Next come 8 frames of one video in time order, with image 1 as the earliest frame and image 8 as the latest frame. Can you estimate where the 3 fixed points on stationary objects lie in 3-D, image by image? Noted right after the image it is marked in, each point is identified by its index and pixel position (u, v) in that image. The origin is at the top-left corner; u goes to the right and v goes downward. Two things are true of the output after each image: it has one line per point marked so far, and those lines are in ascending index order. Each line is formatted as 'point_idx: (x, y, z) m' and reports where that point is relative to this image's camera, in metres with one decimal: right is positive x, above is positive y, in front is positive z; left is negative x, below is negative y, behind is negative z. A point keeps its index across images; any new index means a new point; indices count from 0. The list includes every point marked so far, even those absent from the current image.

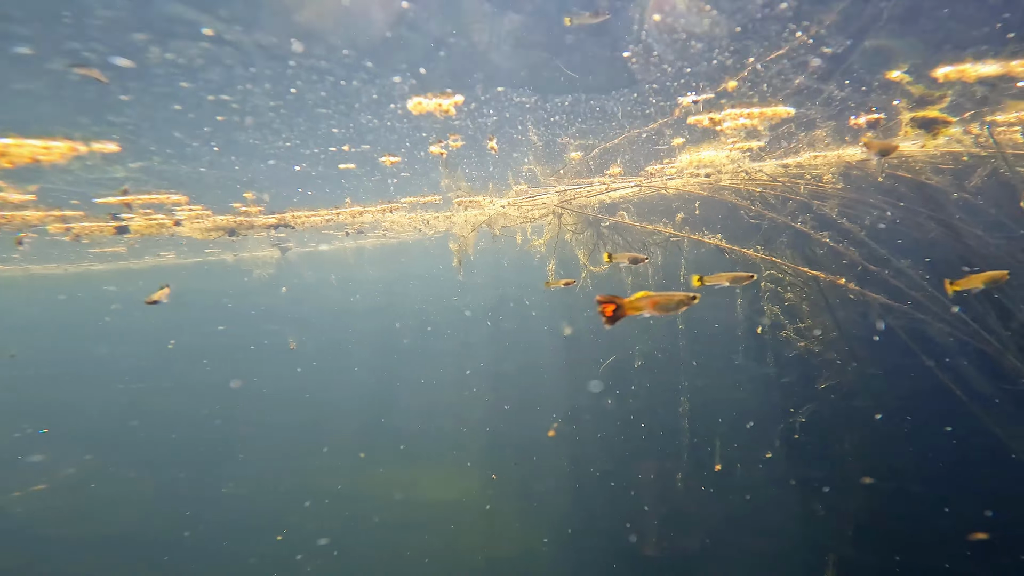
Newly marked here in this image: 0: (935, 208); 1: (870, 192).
0: (+5.6, +1.2, +6.3) m
1: (+5.0, +1.4, +6.6) m
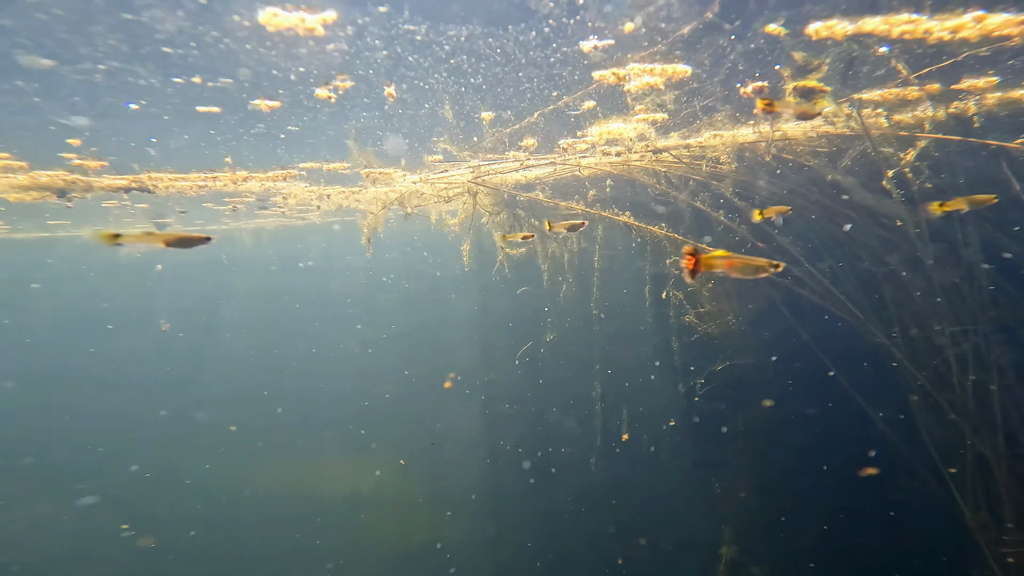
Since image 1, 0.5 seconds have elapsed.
0: (+4.0, +1.4, +6.0) m
1: (+3.4, +1.6, +6.2) m
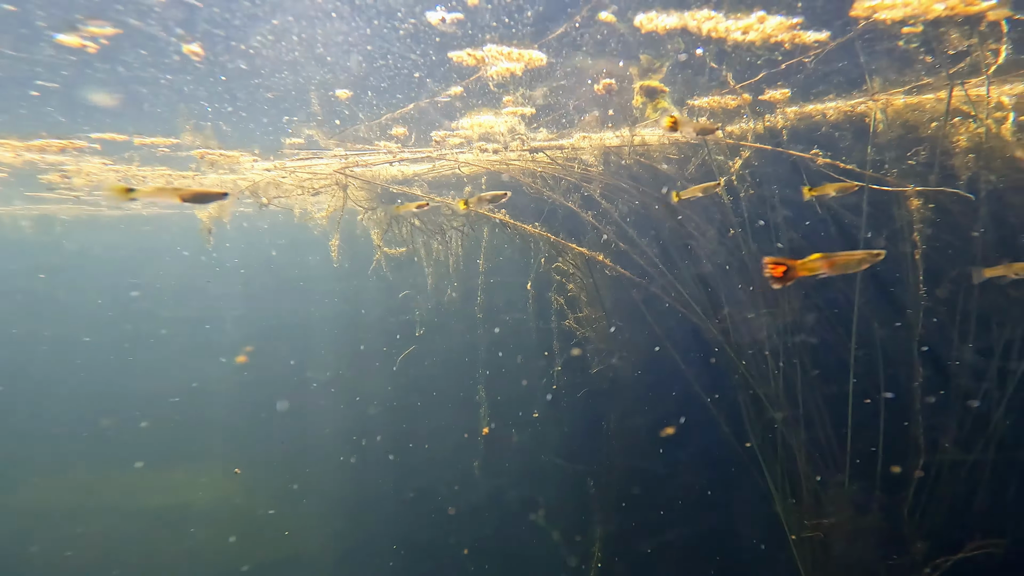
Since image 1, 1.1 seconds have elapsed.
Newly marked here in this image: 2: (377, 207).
0: (+2.2, +1.4, +6.4) m
1: (+1.6, +1.6, +6.5) m
2: (-2.5, +1.5, +8.1) m
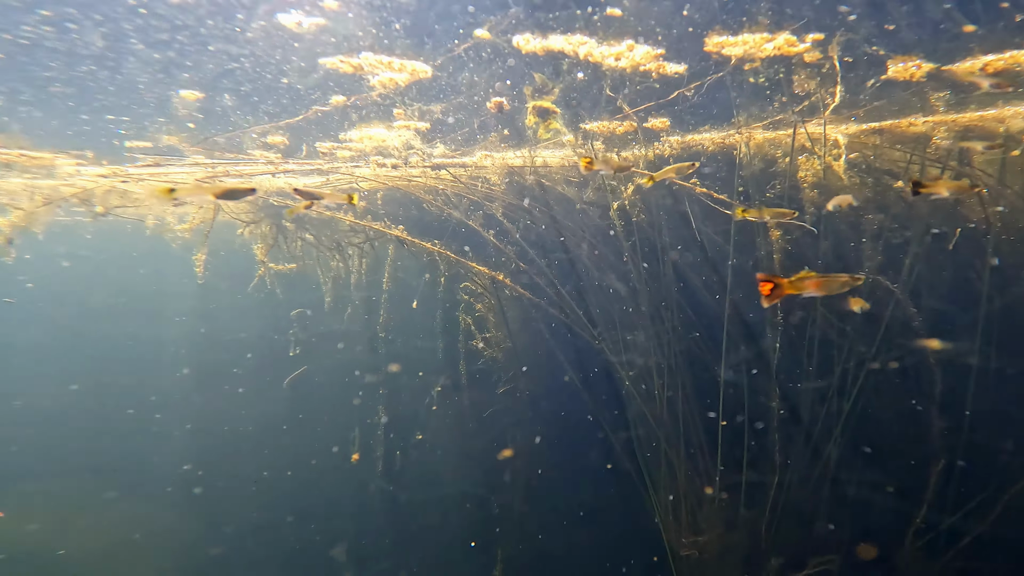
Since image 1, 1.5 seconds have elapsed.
0: (+0.7, +1.1, +6.5) m
1: (+0.2, +1.3, +6.5) m
2: (-4.2, +1.2, +7.4) m
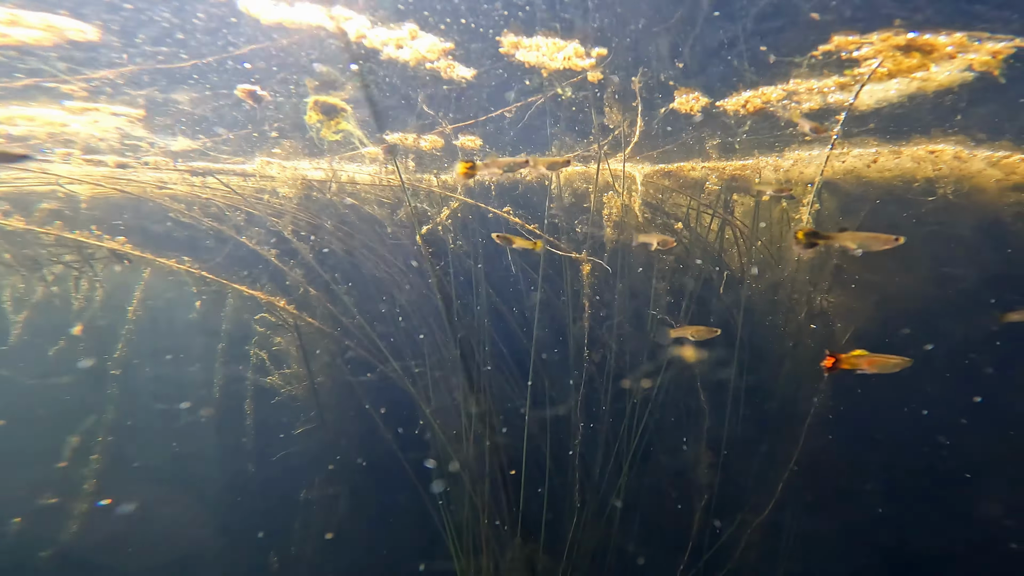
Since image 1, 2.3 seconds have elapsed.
0: (-1.8, +0.7, +5.7) m
1: (-2.4, +0.9, +5.4) m
2: (-6.7, +0.7, +4.8) m
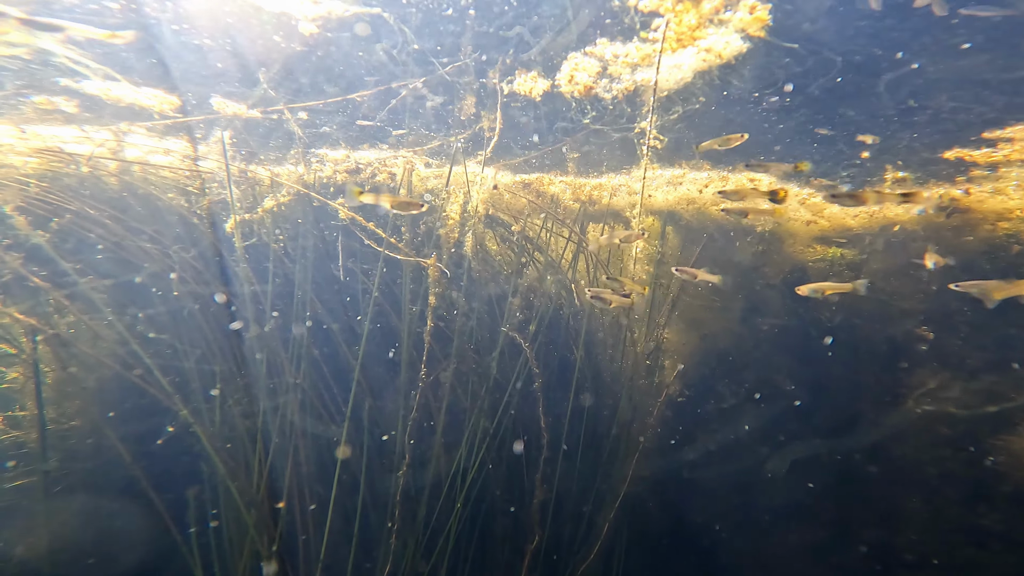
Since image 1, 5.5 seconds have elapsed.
0: (-3.6, +0.7, +4.4) m
1: (-4.0, +0.9, +4.1) m
2: (-8.1, +1.1, +2.4) m
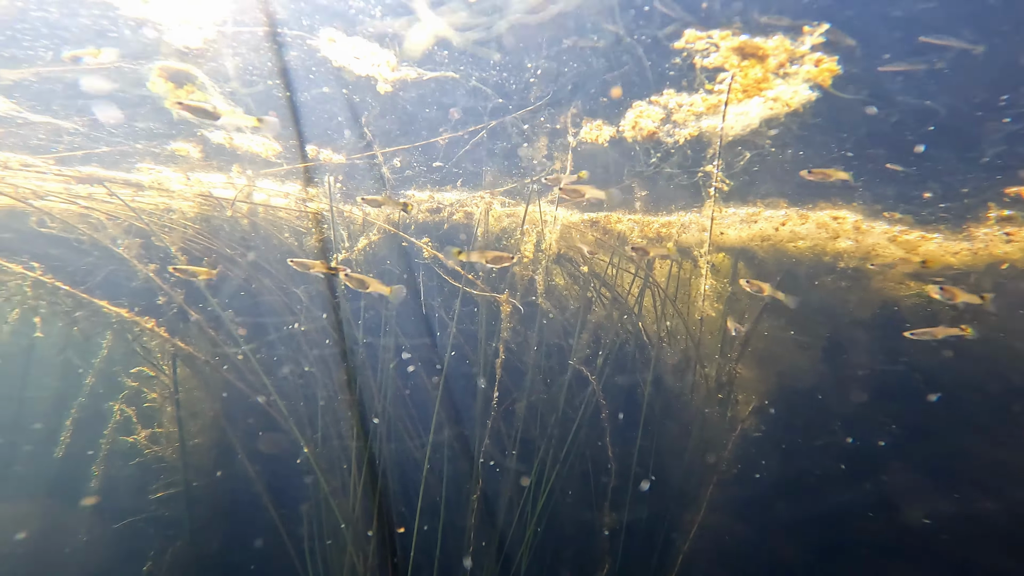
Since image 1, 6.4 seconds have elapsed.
0: (-2.8, +0.3, +5.2) m
1: (-3.3, +0.6, +4.9) m
2: (-7.6, +0.8, +3.9) m
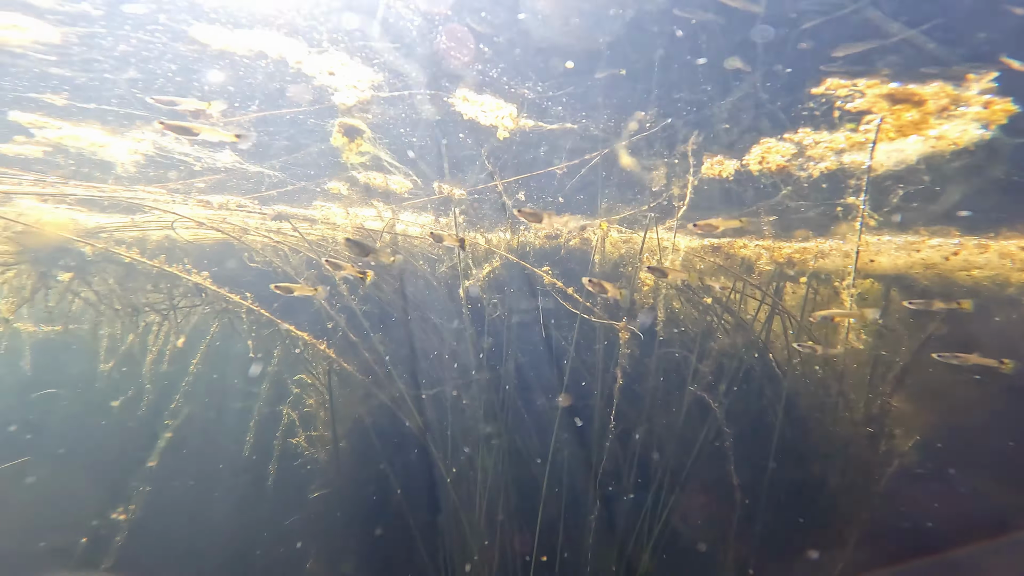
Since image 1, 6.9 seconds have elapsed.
0: (-1.3, 0.0, +5.9) m
1: (-1.9, +0.4, +5.8) m
2: (-6.3, +0.7, +5.8) m
